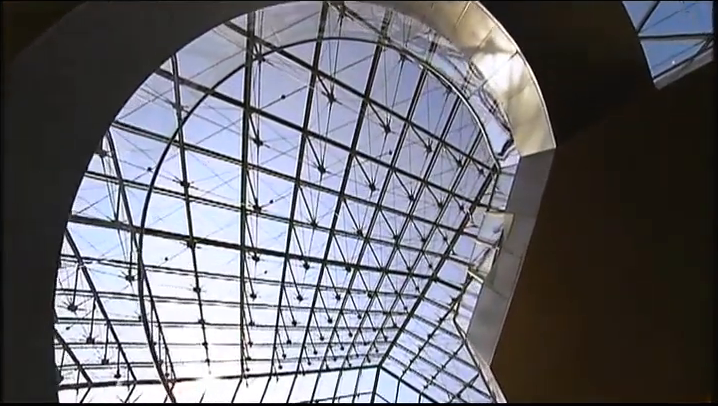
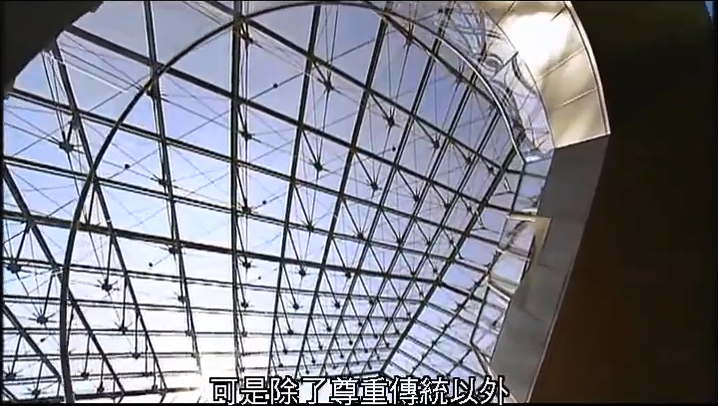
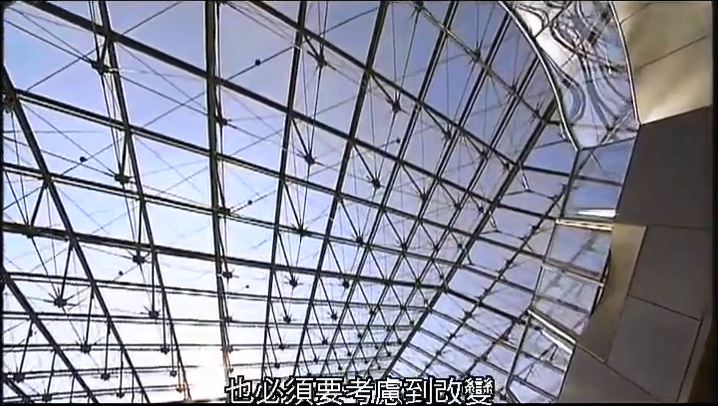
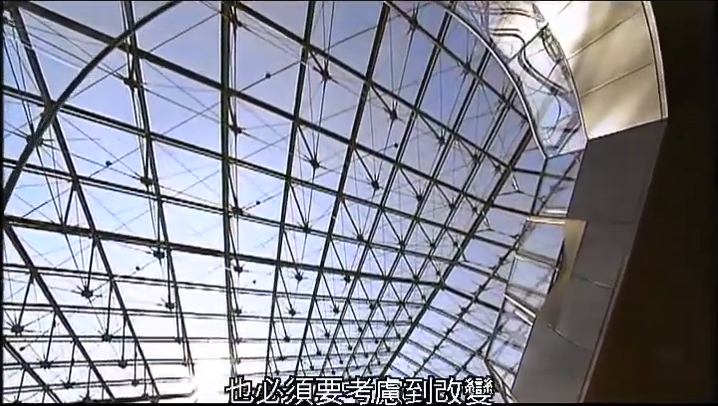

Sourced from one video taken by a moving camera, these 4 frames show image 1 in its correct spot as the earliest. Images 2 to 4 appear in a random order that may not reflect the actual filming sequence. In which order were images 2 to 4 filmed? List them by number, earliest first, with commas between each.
2, 4, 3
